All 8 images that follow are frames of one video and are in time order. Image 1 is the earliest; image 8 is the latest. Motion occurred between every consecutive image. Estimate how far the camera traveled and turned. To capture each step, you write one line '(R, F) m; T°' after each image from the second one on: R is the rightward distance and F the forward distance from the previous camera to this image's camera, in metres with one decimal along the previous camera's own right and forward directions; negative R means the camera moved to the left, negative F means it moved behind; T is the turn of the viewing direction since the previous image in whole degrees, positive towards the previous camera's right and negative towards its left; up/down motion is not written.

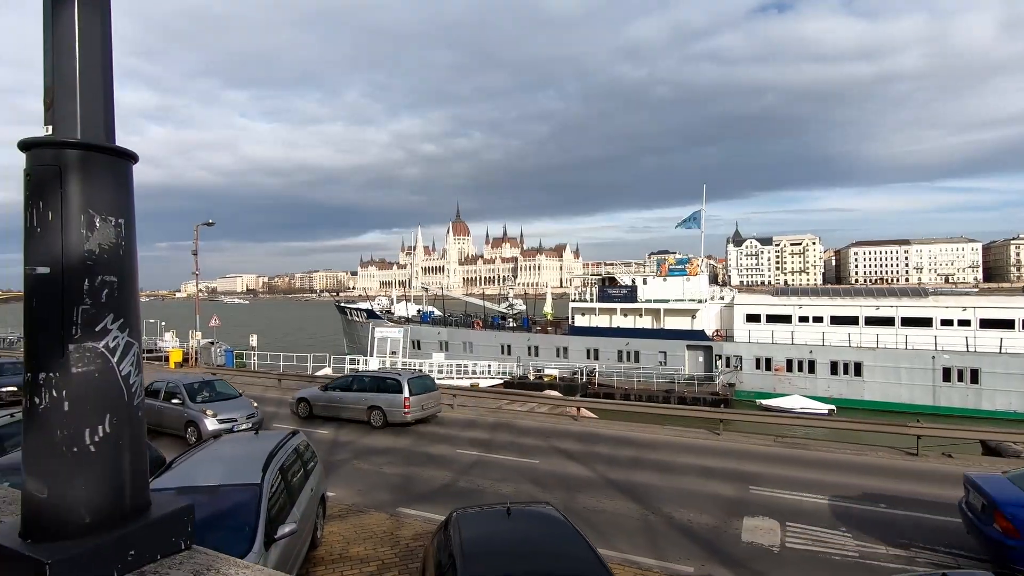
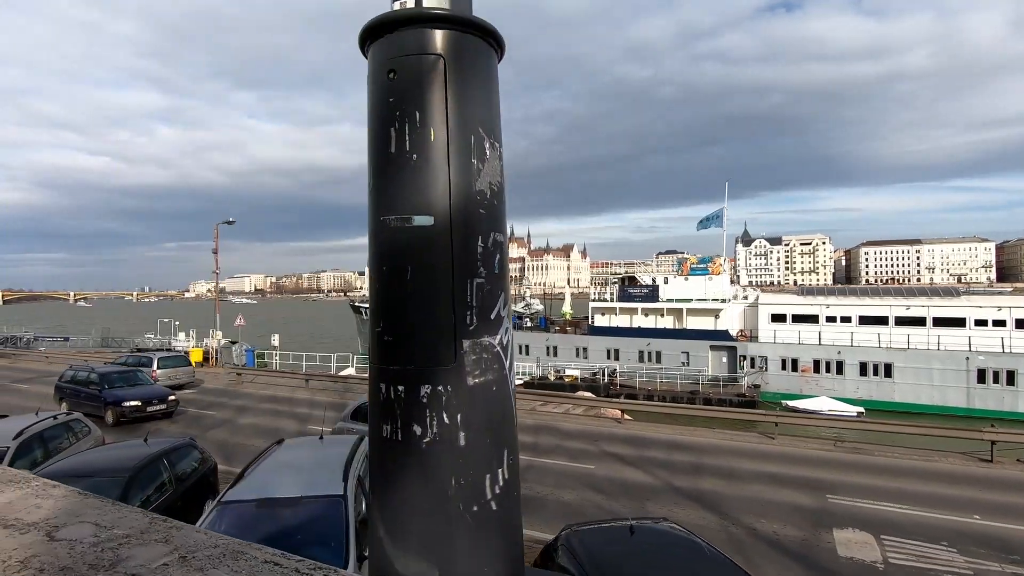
(-0.9, +0.5) m; -1°
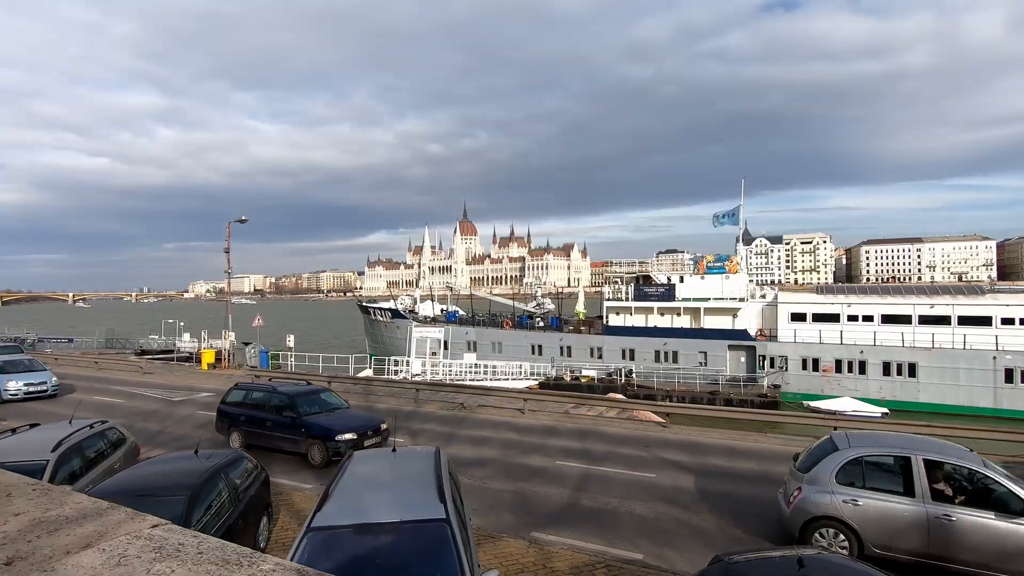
(-1.1, +0.6) m; 0°
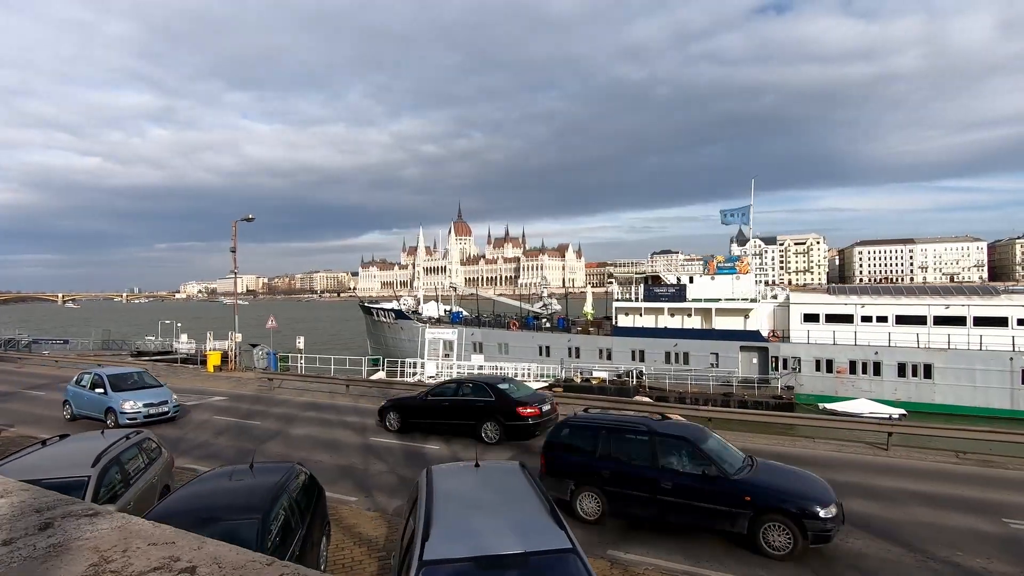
(-1.1, +0.5) m; +1°
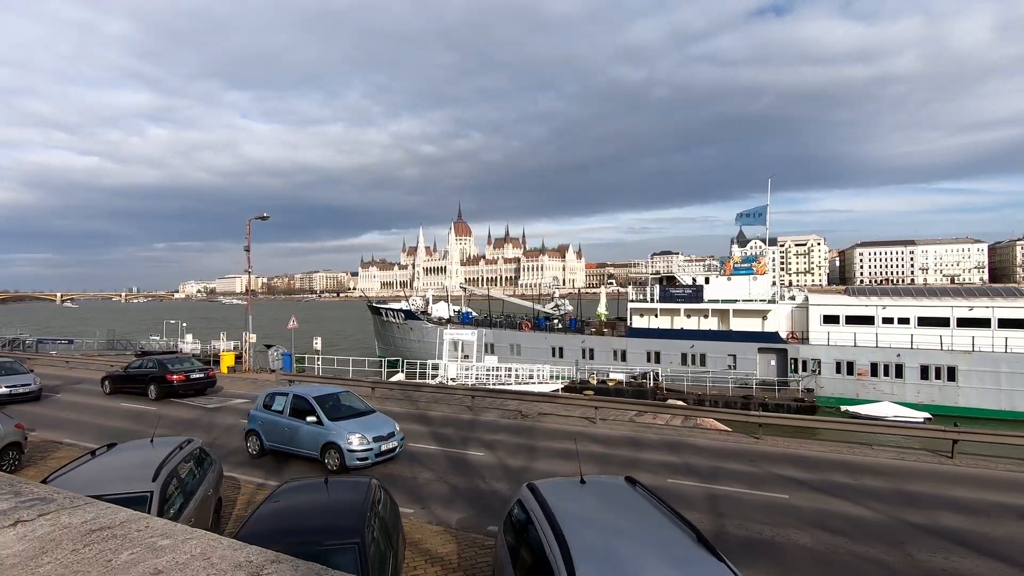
(-1.1, +0.5) m; 0°
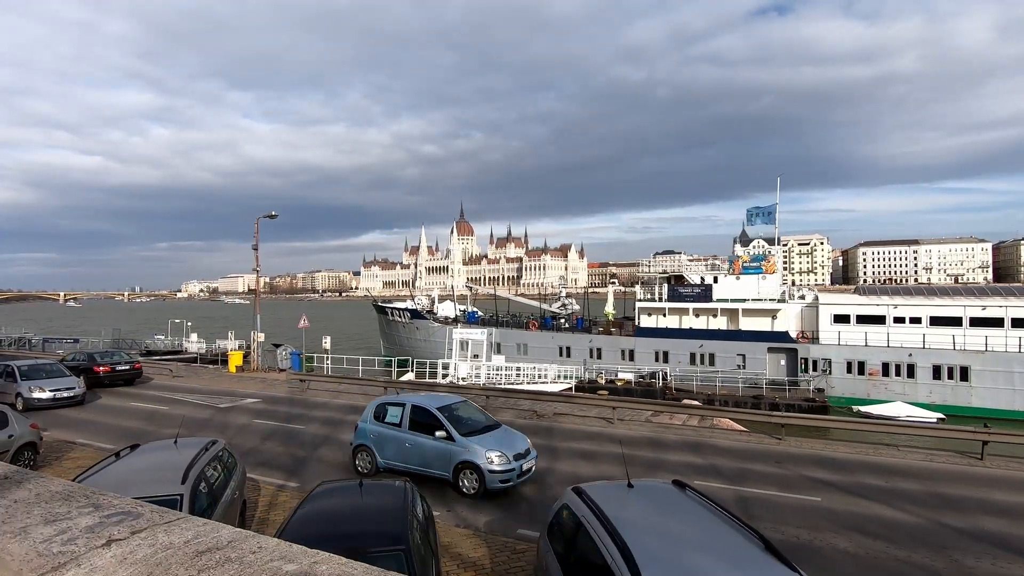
(-0.4, +0.2) m; 0°
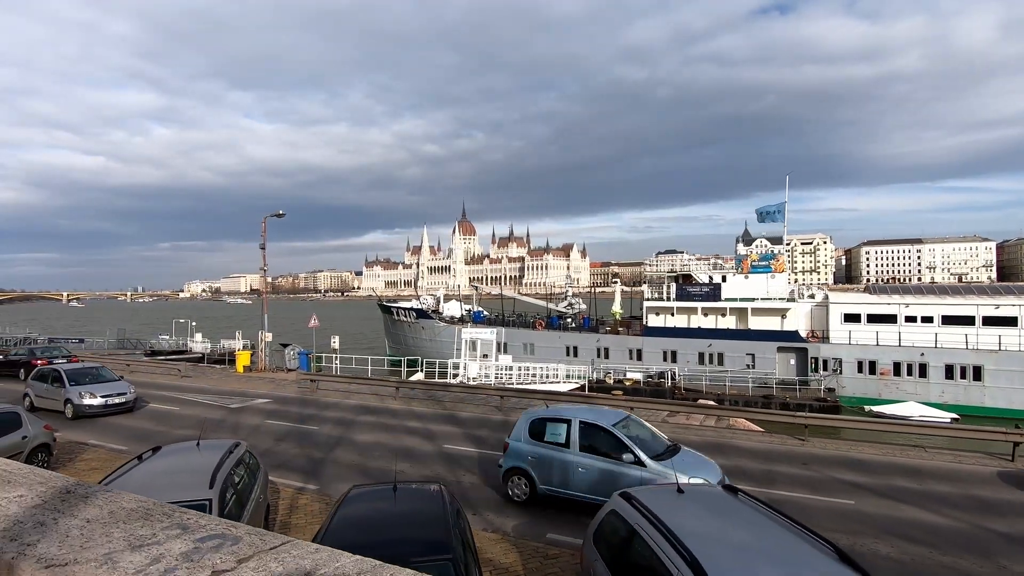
(-0.4, +0.2) m; 0°
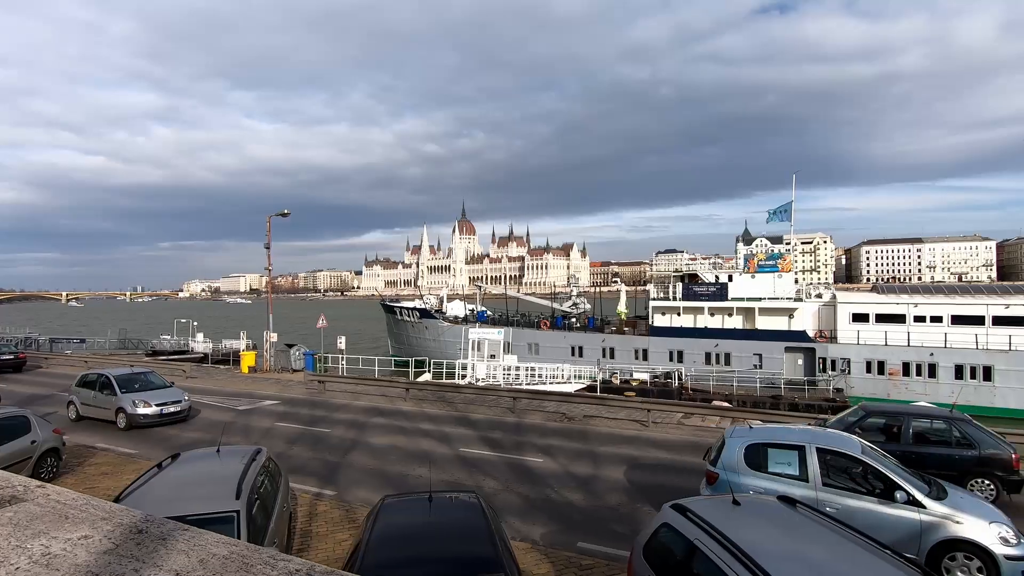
(-0.4, +0.2) m; 0°
